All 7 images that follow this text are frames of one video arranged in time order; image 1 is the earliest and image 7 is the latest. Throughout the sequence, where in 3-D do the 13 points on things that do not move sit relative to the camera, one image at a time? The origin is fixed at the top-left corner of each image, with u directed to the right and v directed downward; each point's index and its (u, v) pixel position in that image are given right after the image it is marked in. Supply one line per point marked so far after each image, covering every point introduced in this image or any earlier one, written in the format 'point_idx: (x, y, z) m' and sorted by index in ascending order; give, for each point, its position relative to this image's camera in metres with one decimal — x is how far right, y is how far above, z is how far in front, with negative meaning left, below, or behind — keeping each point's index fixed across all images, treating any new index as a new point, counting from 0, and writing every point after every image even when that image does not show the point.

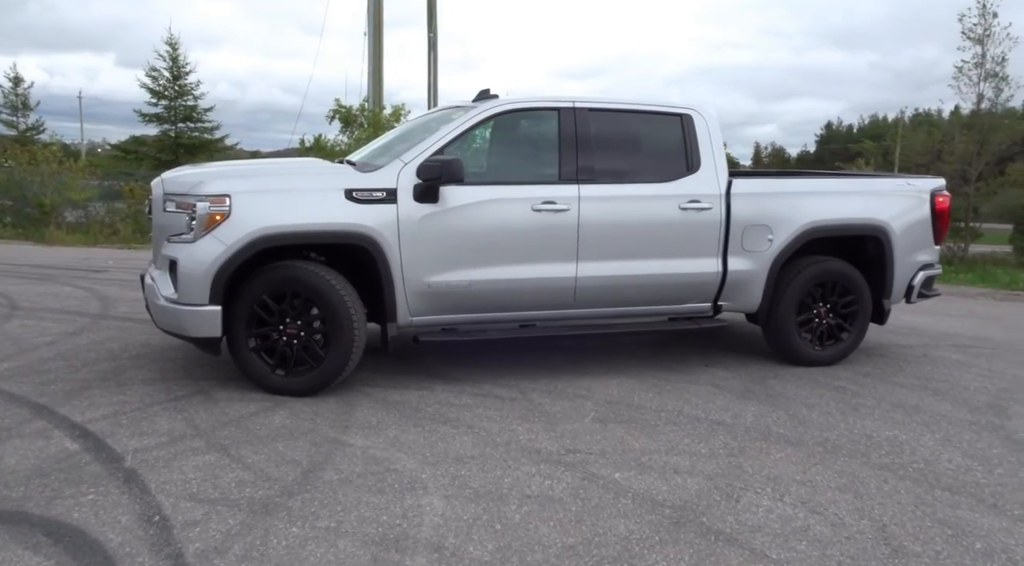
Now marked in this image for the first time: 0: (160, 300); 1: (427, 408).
0: (-2.2, -0.1, +4.6) m
1: (-0.5, -0.8, +4.6) m
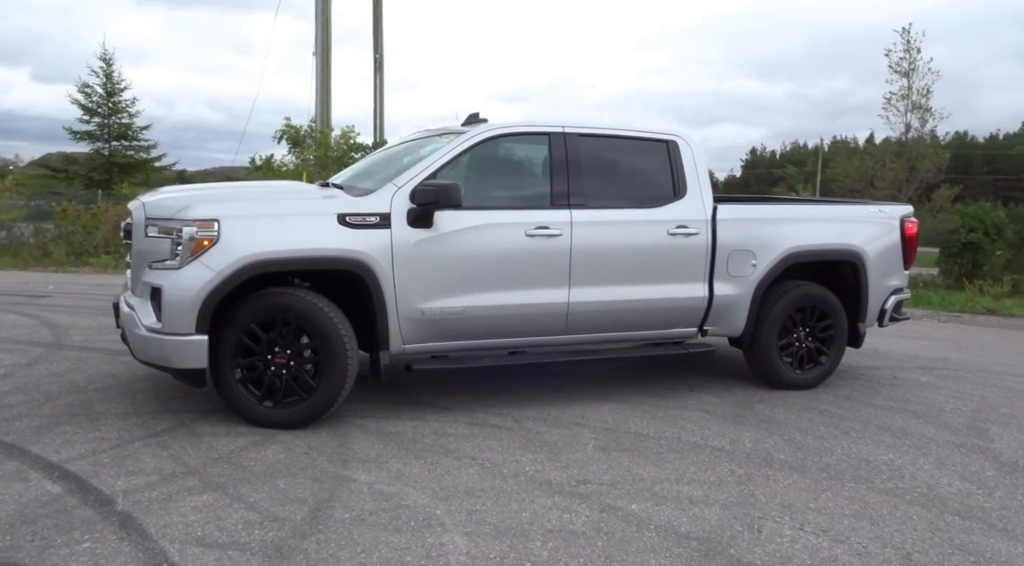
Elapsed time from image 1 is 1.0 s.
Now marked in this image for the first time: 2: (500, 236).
0: (-2.2, -0.3, +4.4) m
1: (-0.5, -0.9, +4.5) m
2: (-0.1, +0.3, +5.0) m
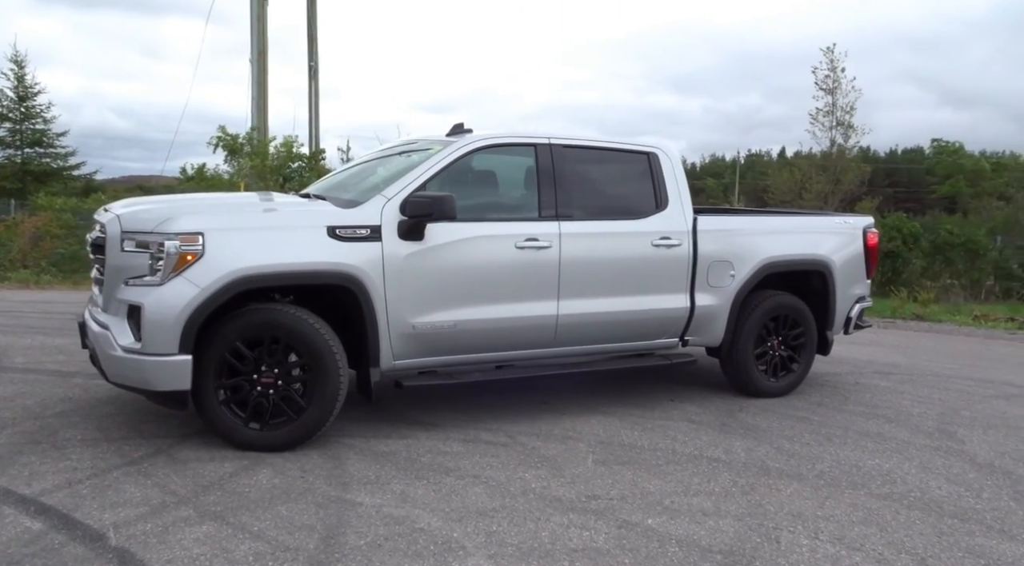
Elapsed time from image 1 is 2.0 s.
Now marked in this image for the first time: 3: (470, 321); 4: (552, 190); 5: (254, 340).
0: (-2.2, -0.4, +4.1) m
1: (-0.5, -1.0, +4.4) m
2: (-0.1, +0.2, +4.9) m
3: (-0.3, -0.2, +4.9) m
4: (+0.3, +0.7, +5.3) m
5: (-1.5, -0.3, +4.3) m
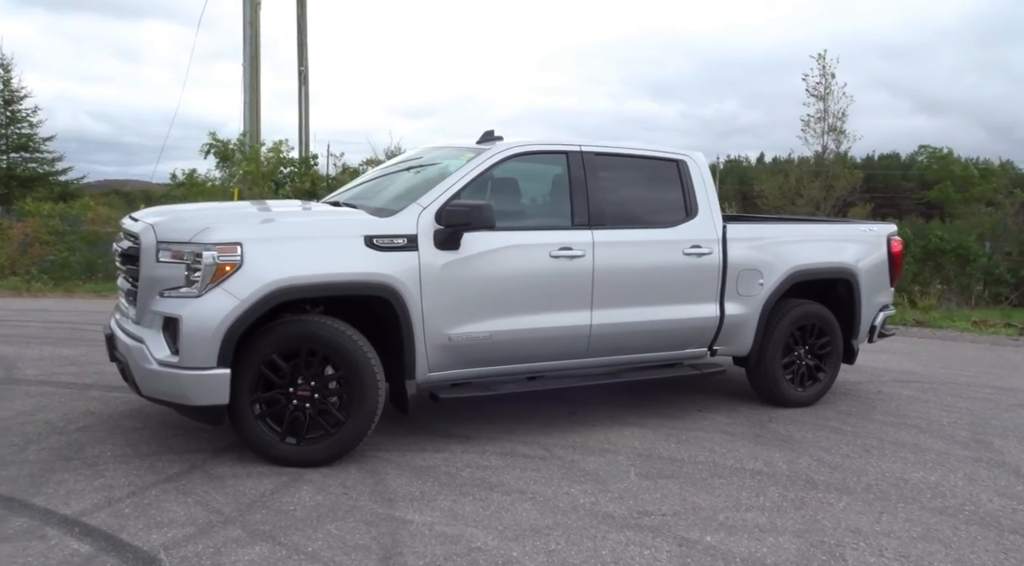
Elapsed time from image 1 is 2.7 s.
0: (-1.9, -0.4, +4.0) m
1: (-0.3, -1.1, +4.3) m
2: (+0.1, +0.2, +4.8) m
3: (0.0, -0.3, +4.8) m
4: (+0.5, +0.6, +5.2) m
5: (-1.2, -0.4, +4.2) m
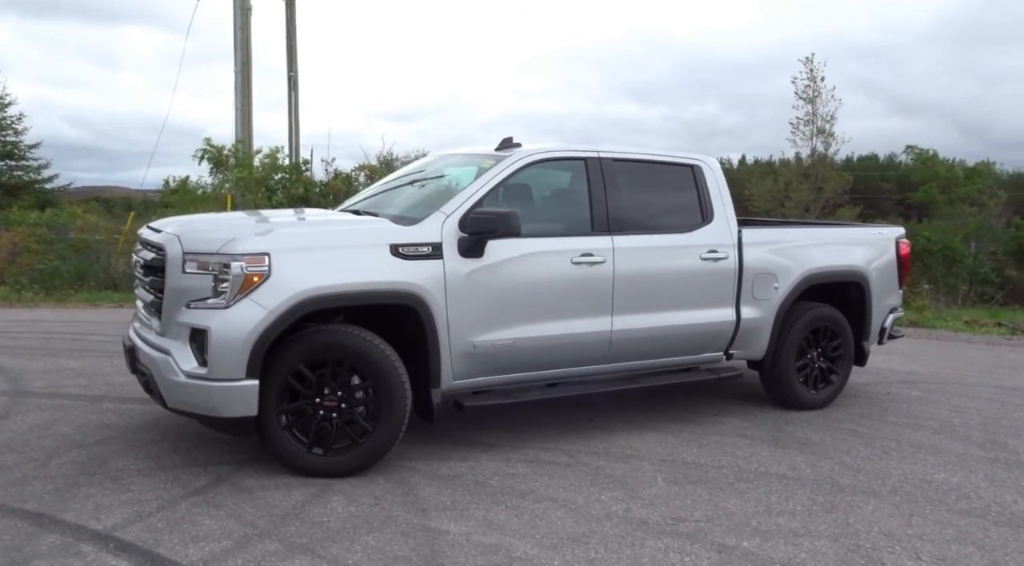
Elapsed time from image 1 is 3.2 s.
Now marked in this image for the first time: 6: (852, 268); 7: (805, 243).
0: (-1.7, -0.5, +4.0) m
1: (-0.1, -1.1, +4.3) m
2: (+0.2, +0.1, +4.8) m
3: (+0.1, -0.4, +4.8) m
4: (+0.6, +0.5, +5.3) m
5: (-1.1, -0.4, +4.2) m
6: (+2.8, +0.1, +6.3) m
7: (+2.3, +0.3, +6.1) m
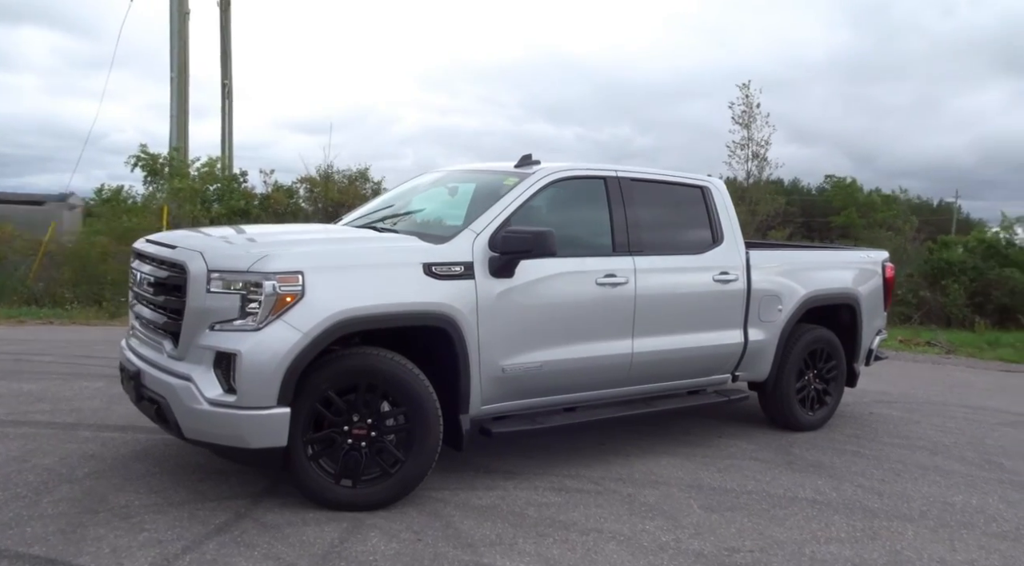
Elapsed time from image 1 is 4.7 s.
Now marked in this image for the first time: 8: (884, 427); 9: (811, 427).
0: (-1.5, -0.6, +3.6) m
1: (+0.1, -1.2, +4.1) m
2: (+0.4, 0.0, +4.7) m
3: (+0.3, -0.5, +4.7) m
4: (+0.7, +0.4, +5.2) m
5: (-0.9, -0.5, +3.9) m
6: (+2.8, -0.1, +6.5) m
7: (+2.4, +0.1, +6.2) m
8: (+3.3, -1.3, +6.8) m
9: (+2.5, -1.2, +6.3) m
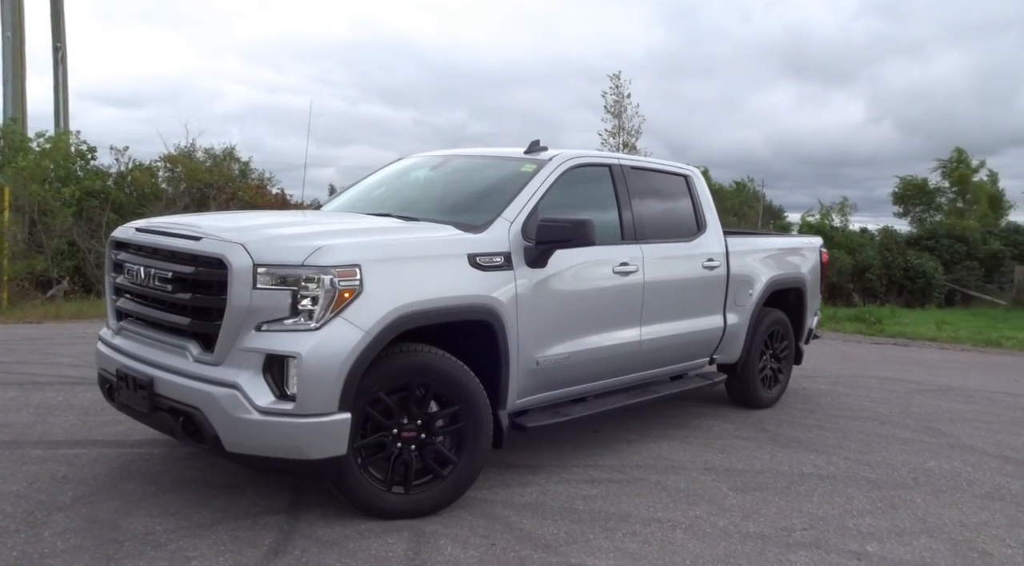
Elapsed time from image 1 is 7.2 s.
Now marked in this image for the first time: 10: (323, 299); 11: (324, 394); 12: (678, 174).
0: (-1.1, -0.6, +3.3) m
1: (+0.3, -1.2, +4.0) m
2: (+0.5, +0.1, +4.7) m
3: (+0.4, -0.4, +4.6) m
4: (+0.8, +0.5, +5.2) m
5: (-0.6, -0.5, +3.7) m
6: (+2.6, +0.1, +6.9) m
7: (+2.2, +0.3, +6.5) m
8: (+3.0, -1.1, +7.3) m
9: (+2.3, -1.1, +6.7) m
10: (-0.8, -0.1, +3.3) m
11: (-0.8, -0.5, +3.3) m
12: (+1.3, +0.9, +6.0) m
